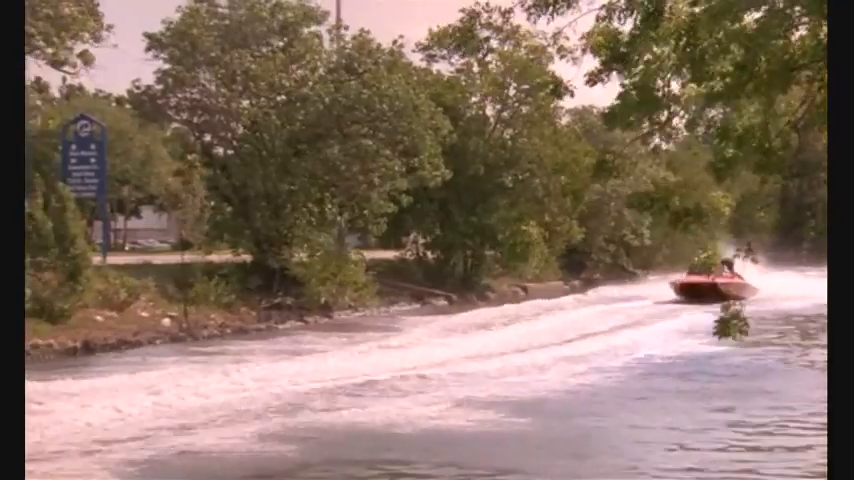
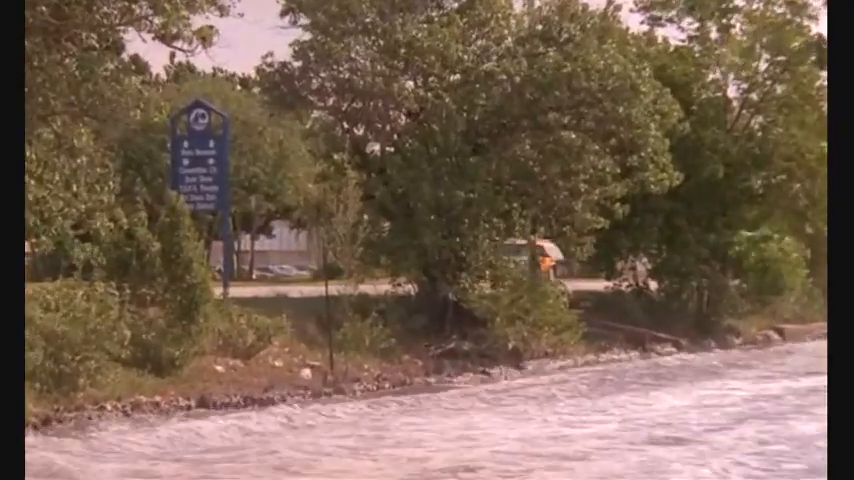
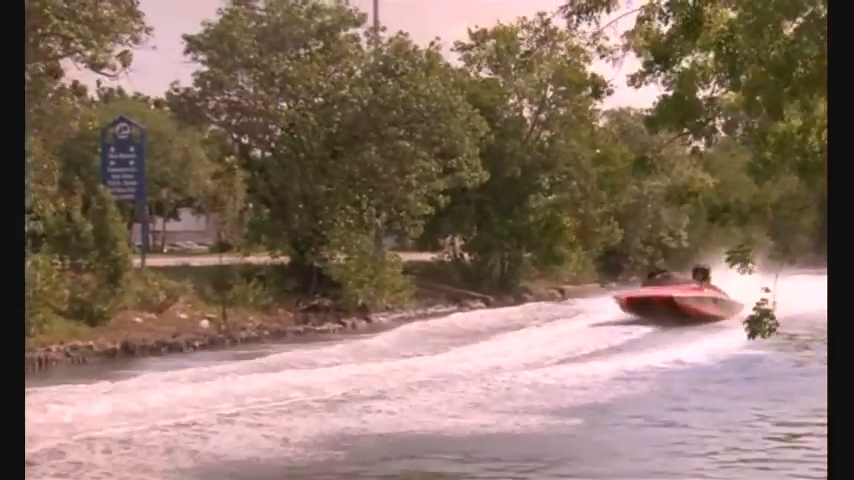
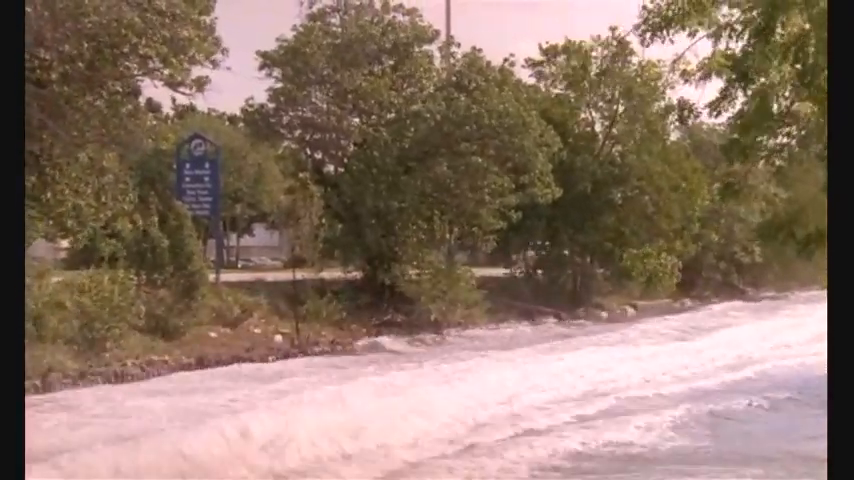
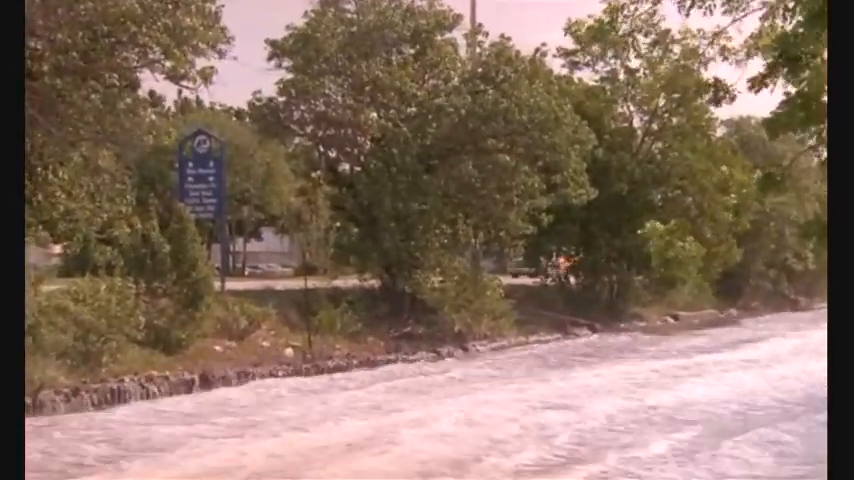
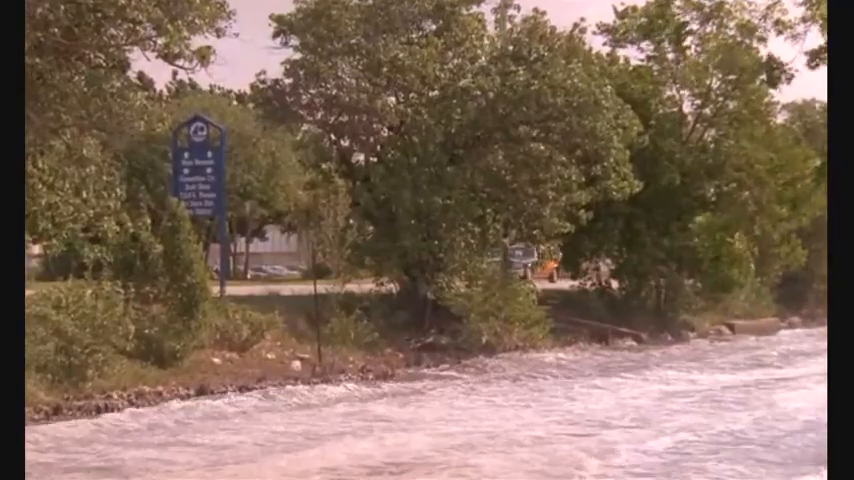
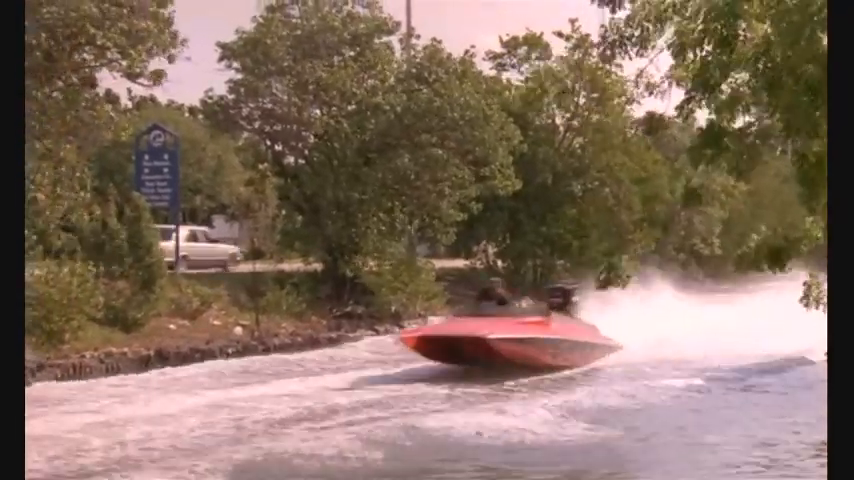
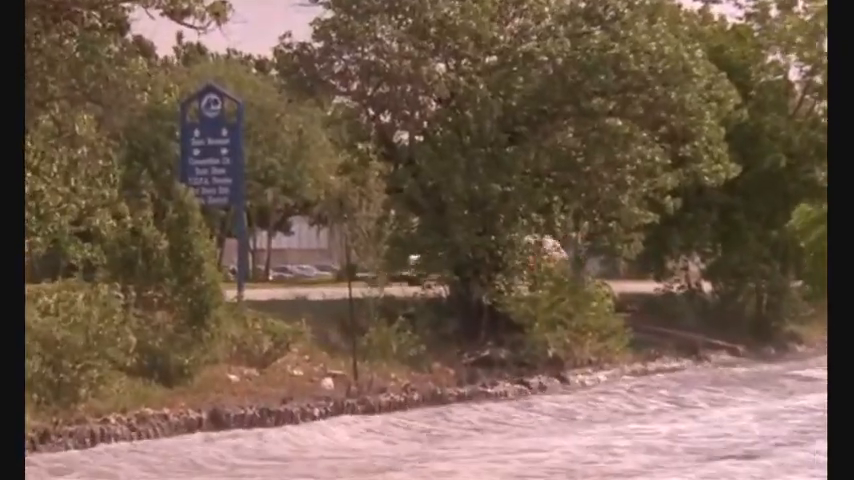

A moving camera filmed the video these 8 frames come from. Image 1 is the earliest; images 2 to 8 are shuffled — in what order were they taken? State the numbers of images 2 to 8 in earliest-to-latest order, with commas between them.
3, 7, 4, 5, 6, 2, 8
